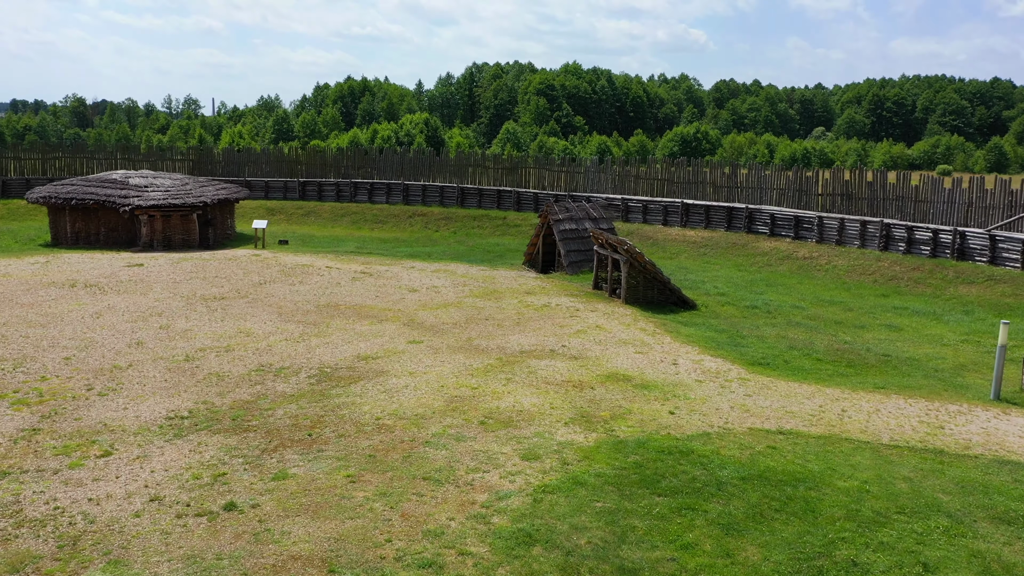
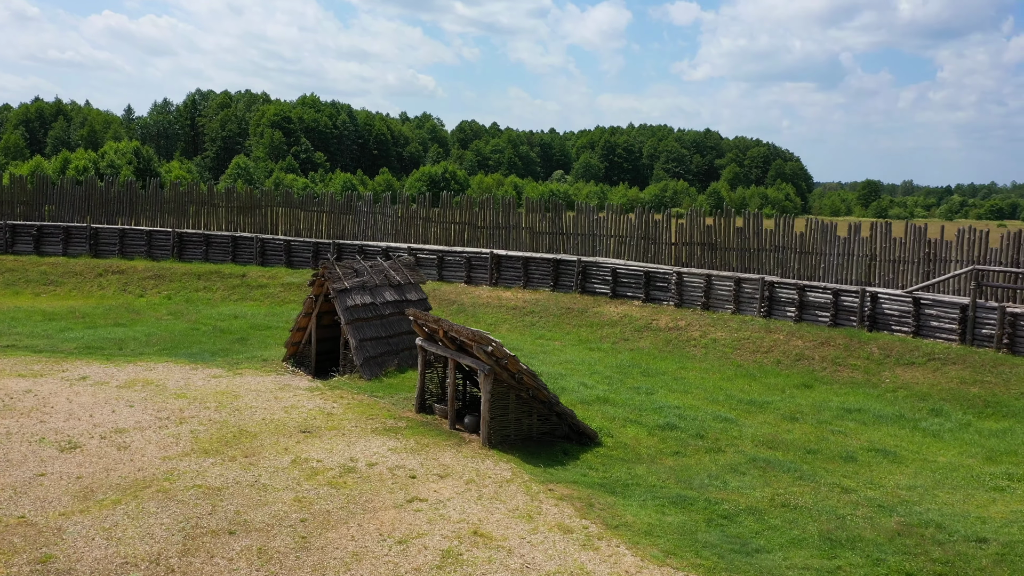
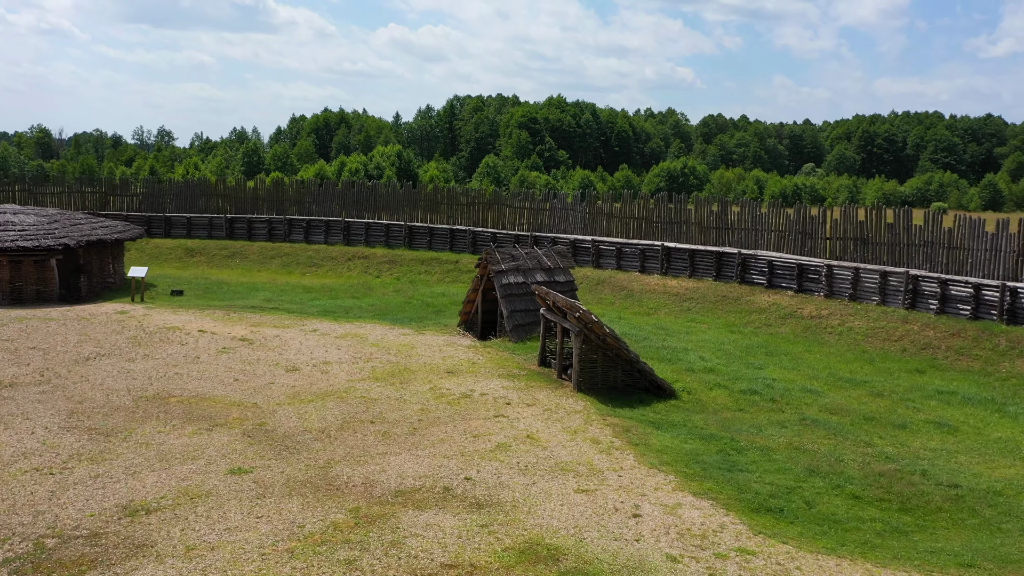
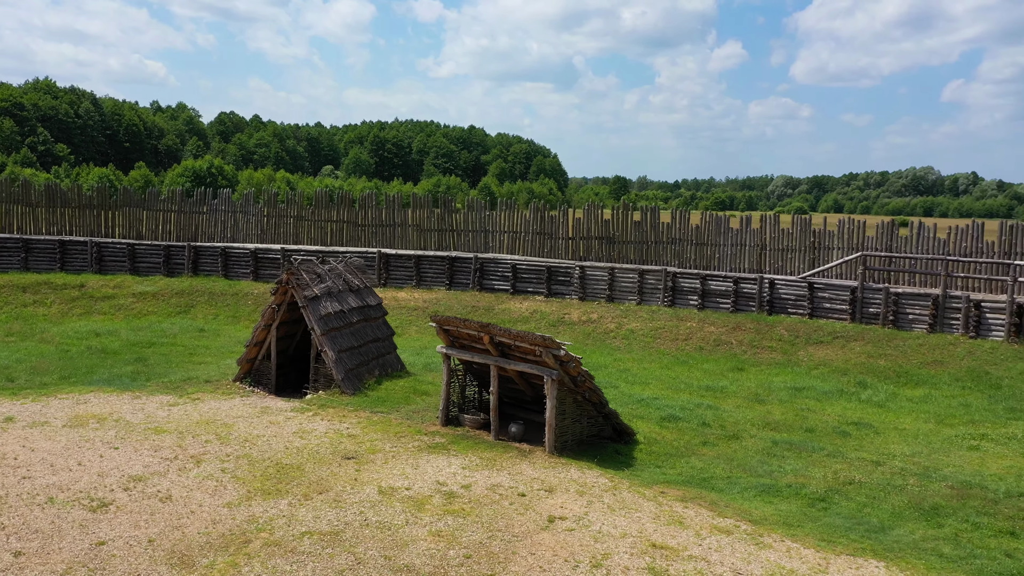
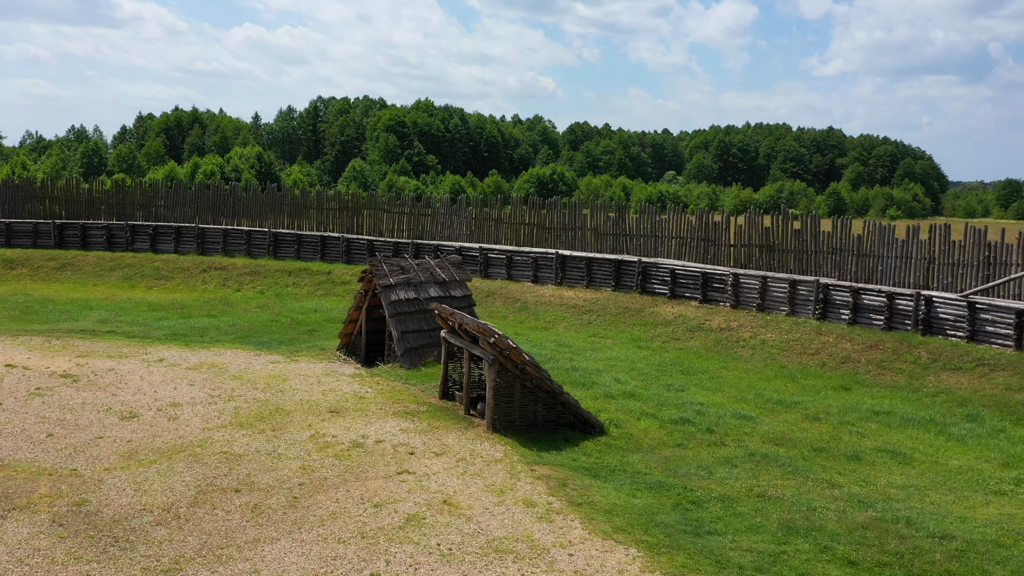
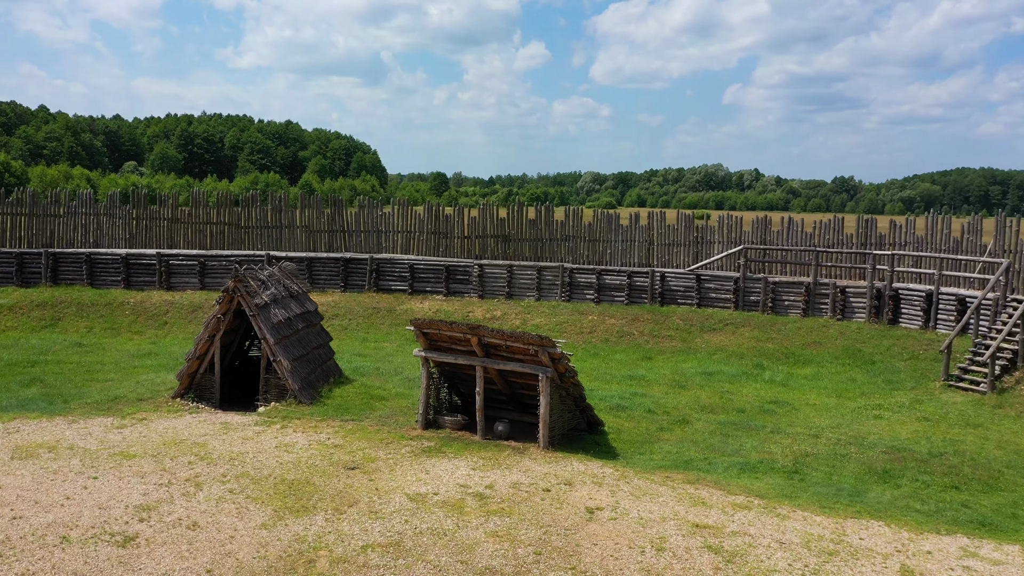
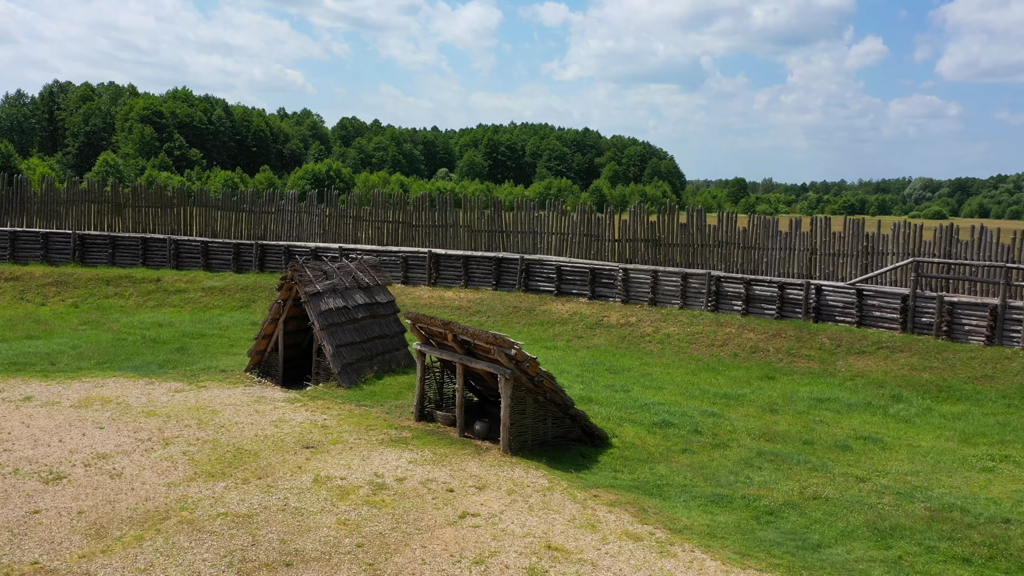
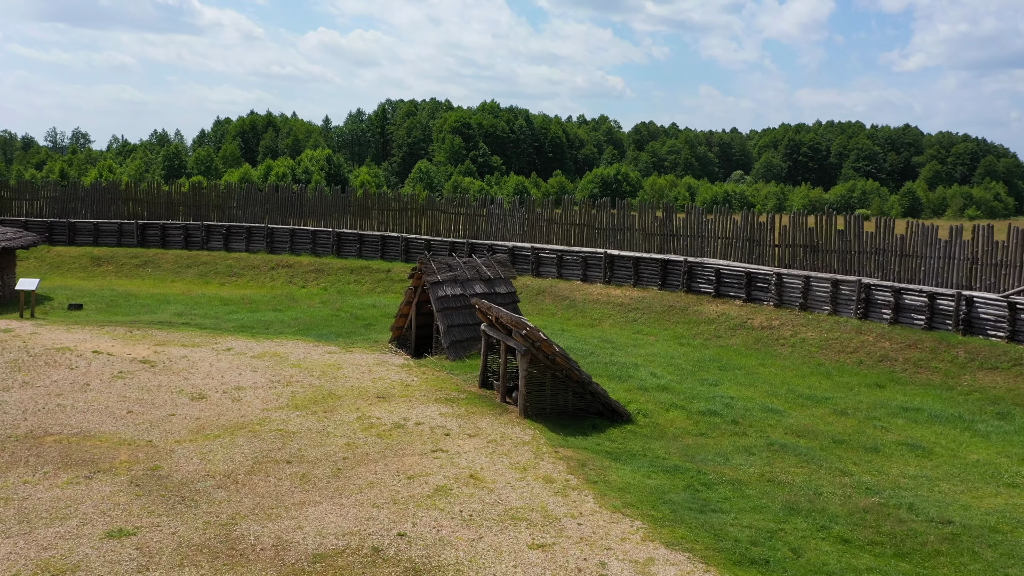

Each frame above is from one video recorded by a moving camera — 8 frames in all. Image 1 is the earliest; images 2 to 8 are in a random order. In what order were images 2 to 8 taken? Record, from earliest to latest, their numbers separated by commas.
3, 8, 5, 2, 7, 4, 6
